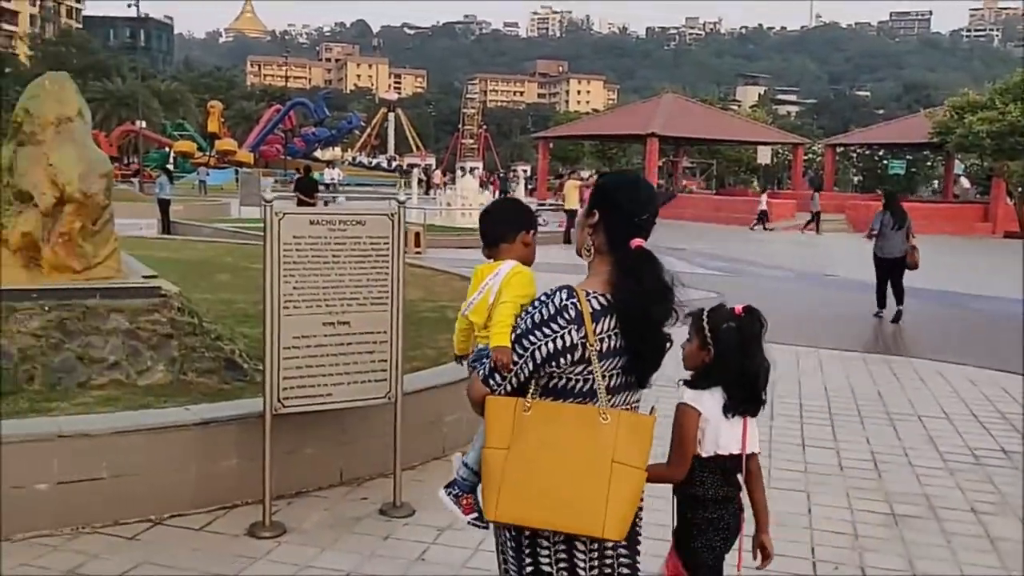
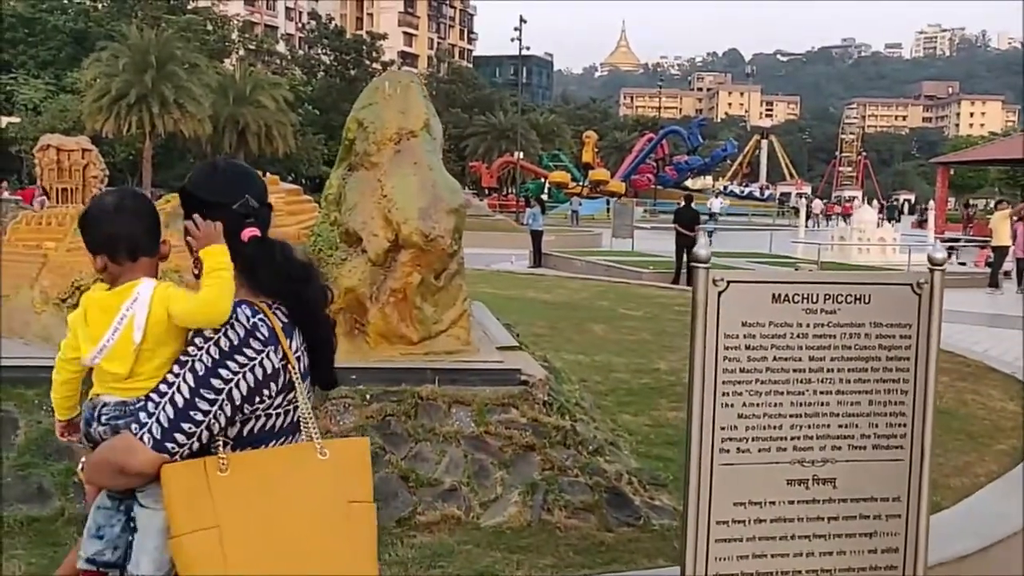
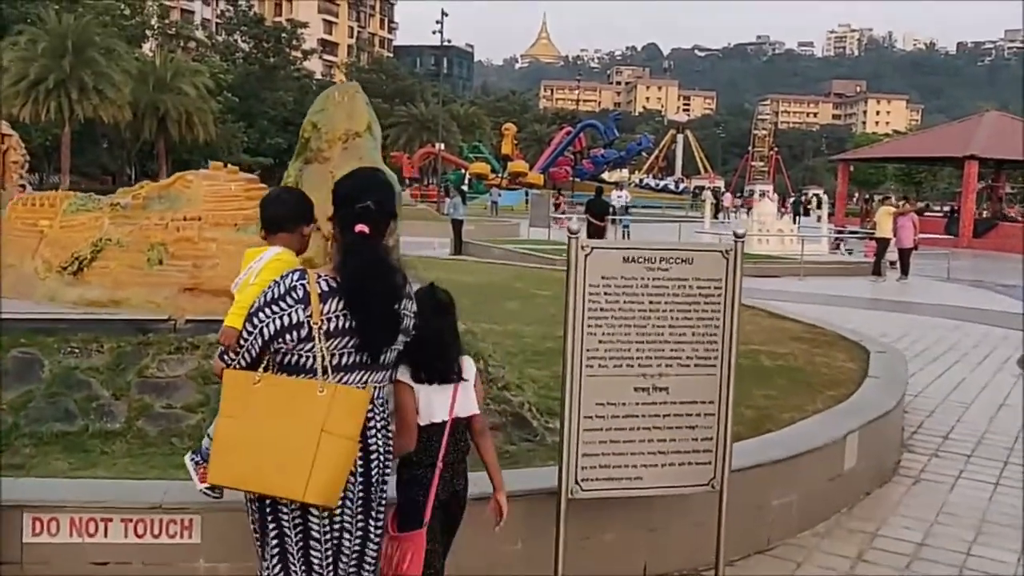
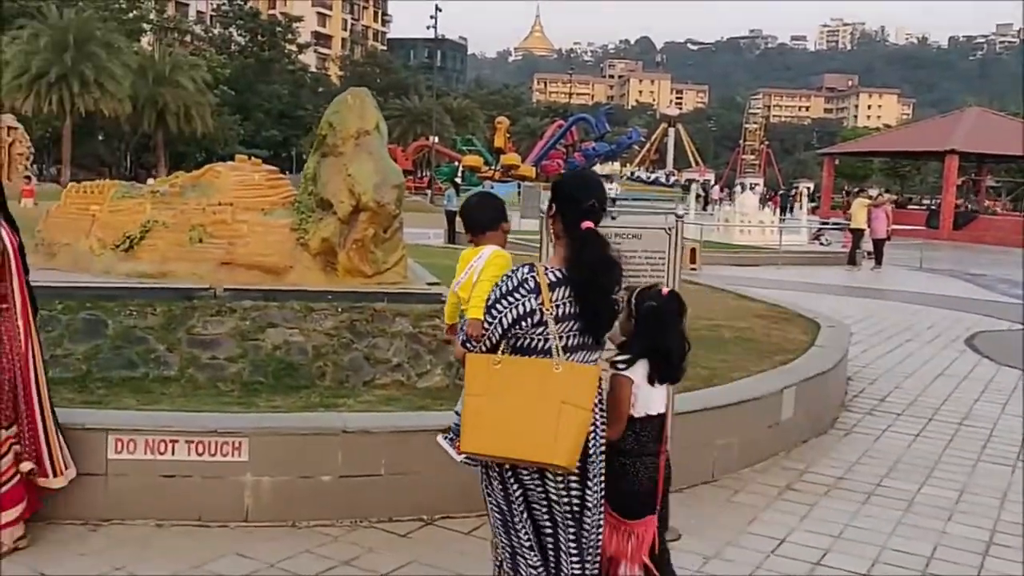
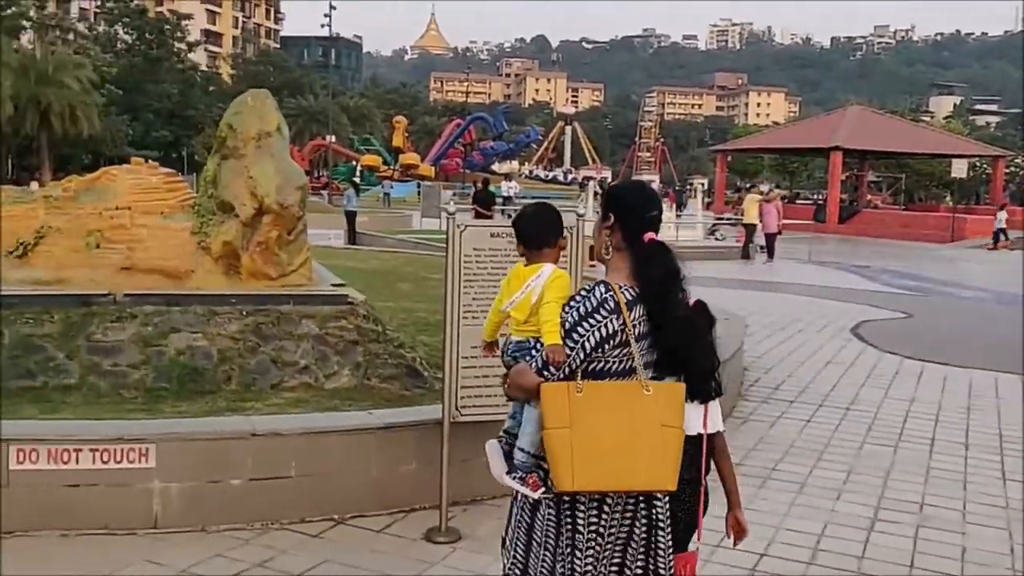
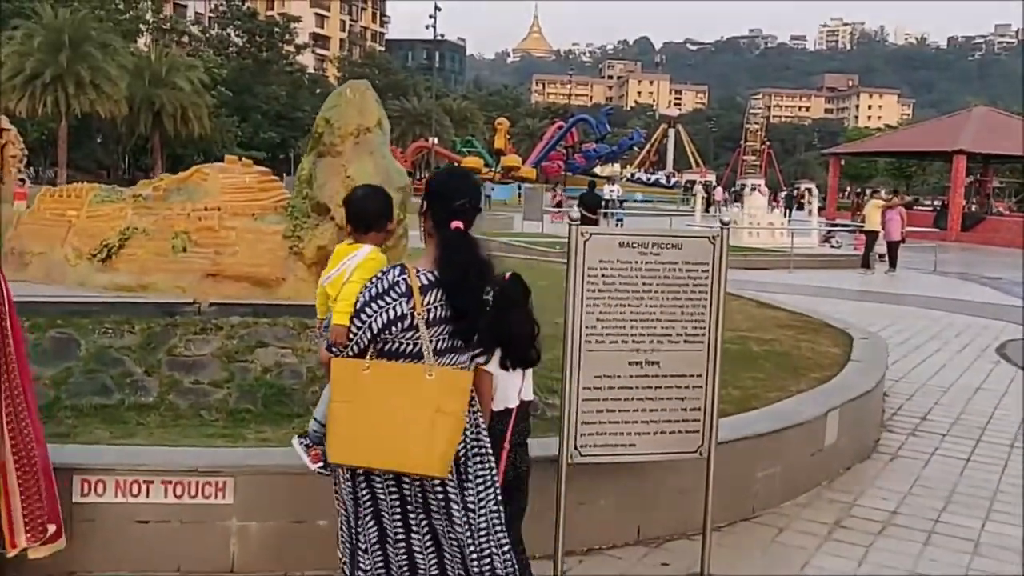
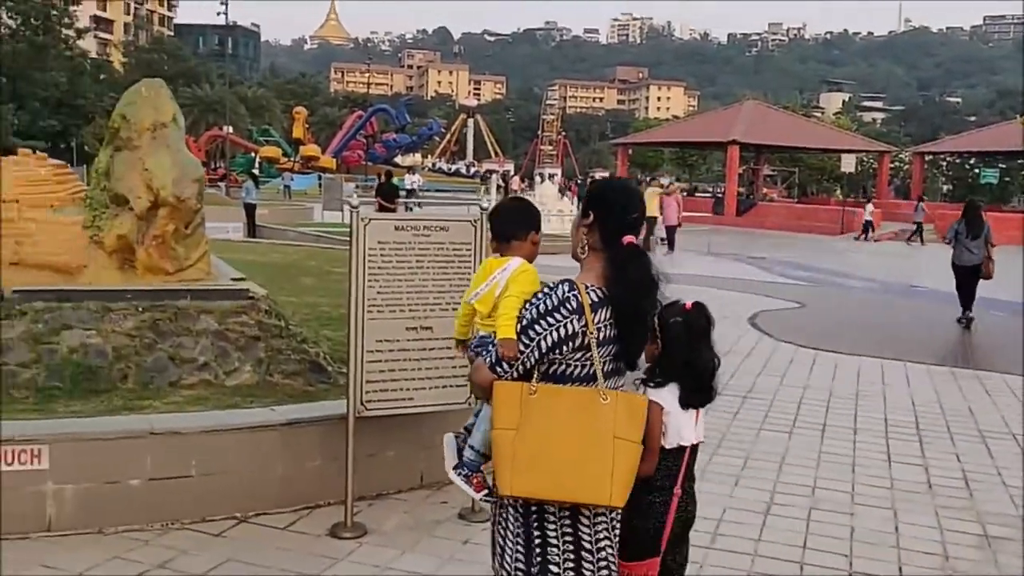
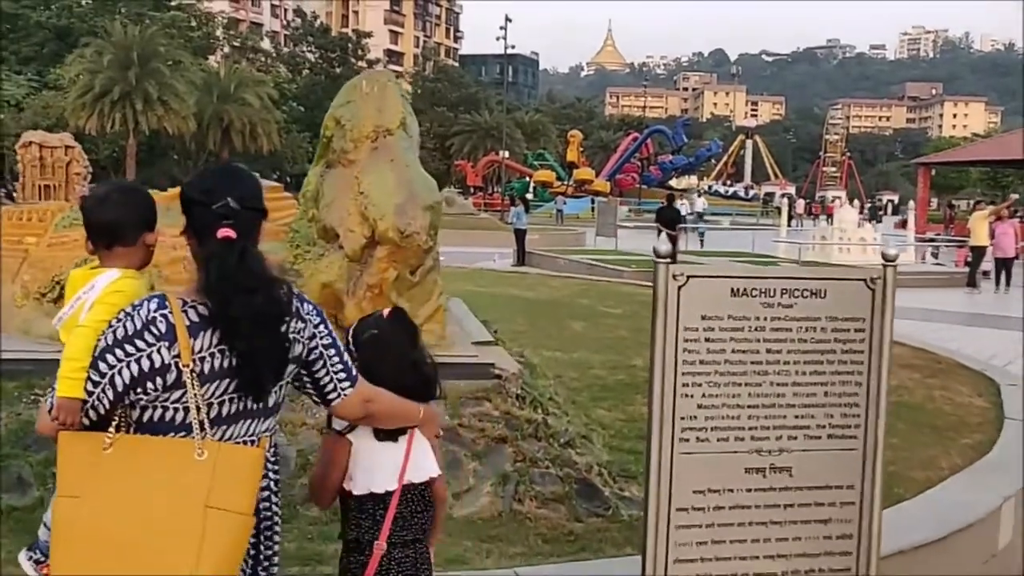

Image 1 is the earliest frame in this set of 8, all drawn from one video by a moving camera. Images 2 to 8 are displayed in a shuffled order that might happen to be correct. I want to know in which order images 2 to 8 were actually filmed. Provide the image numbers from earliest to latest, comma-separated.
7, 5, 4, 6, 3, 8, 2
